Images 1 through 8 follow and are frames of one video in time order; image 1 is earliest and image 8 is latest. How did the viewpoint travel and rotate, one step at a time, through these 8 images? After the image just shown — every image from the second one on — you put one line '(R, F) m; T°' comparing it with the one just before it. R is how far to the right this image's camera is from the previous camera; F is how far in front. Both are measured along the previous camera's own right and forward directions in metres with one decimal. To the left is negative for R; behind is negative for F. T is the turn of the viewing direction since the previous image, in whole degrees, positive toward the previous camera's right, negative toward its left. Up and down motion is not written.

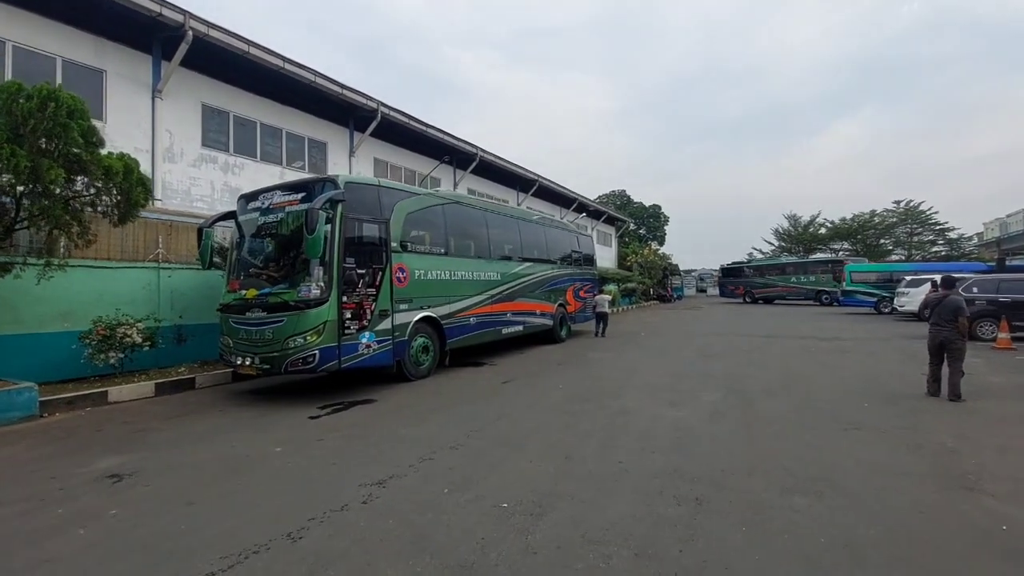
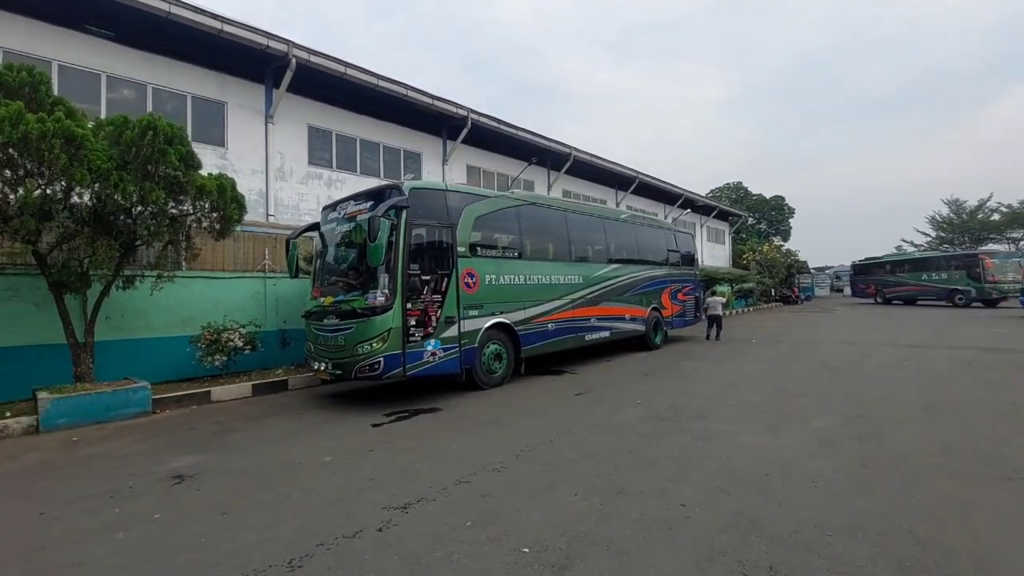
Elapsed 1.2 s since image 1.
(+0.7, +0.6) m; -13°
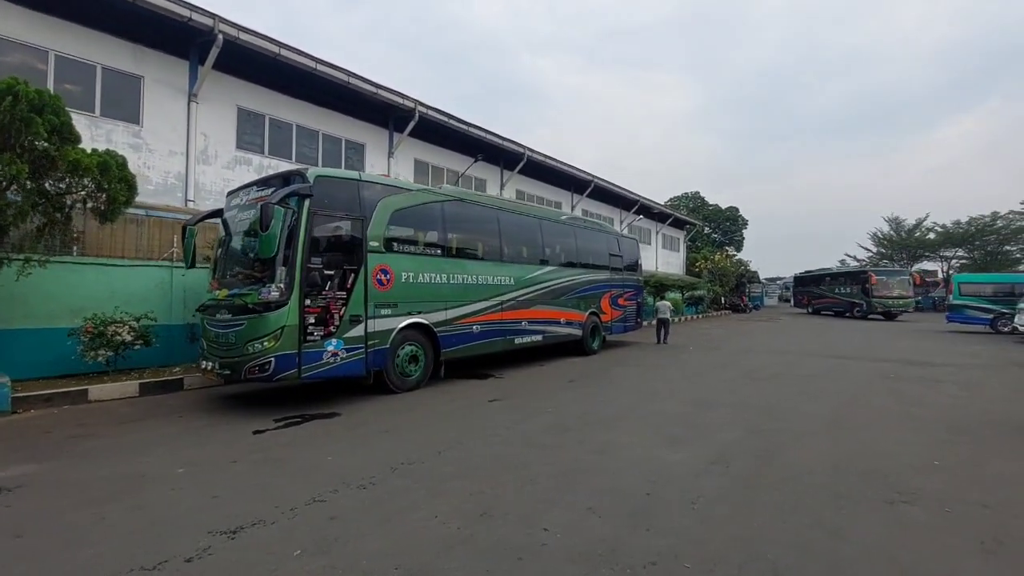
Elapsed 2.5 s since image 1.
(+0.9, +0.4) m; +4°
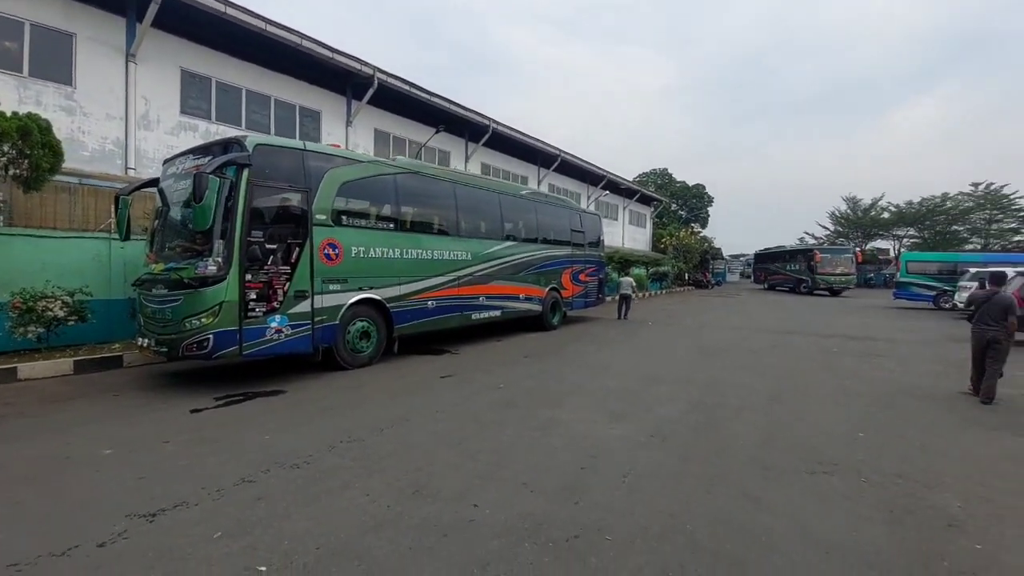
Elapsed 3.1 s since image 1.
(+0.3, +0.1) m; +3°
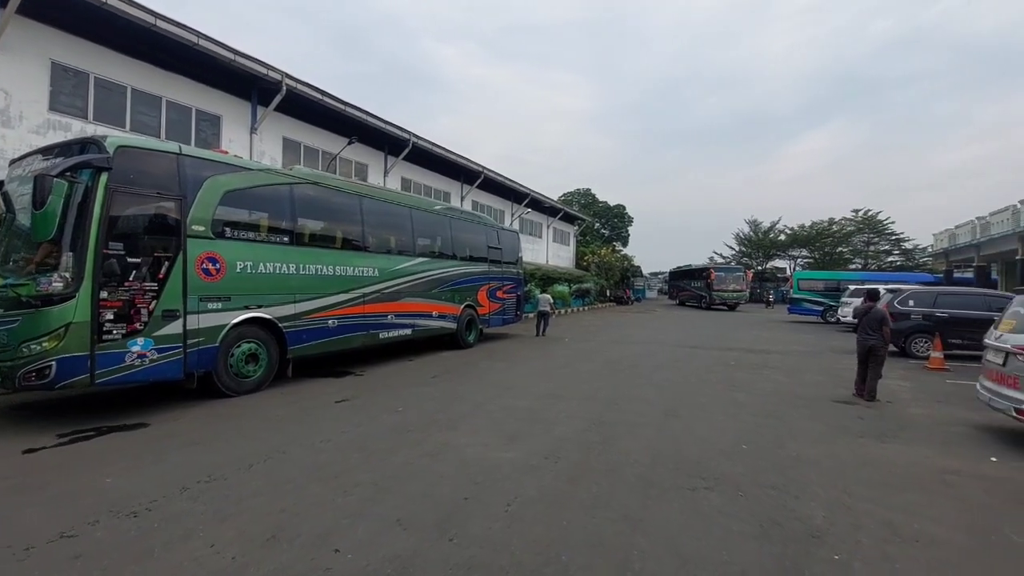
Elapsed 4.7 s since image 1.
(+0.5, +0.2) m; +8°
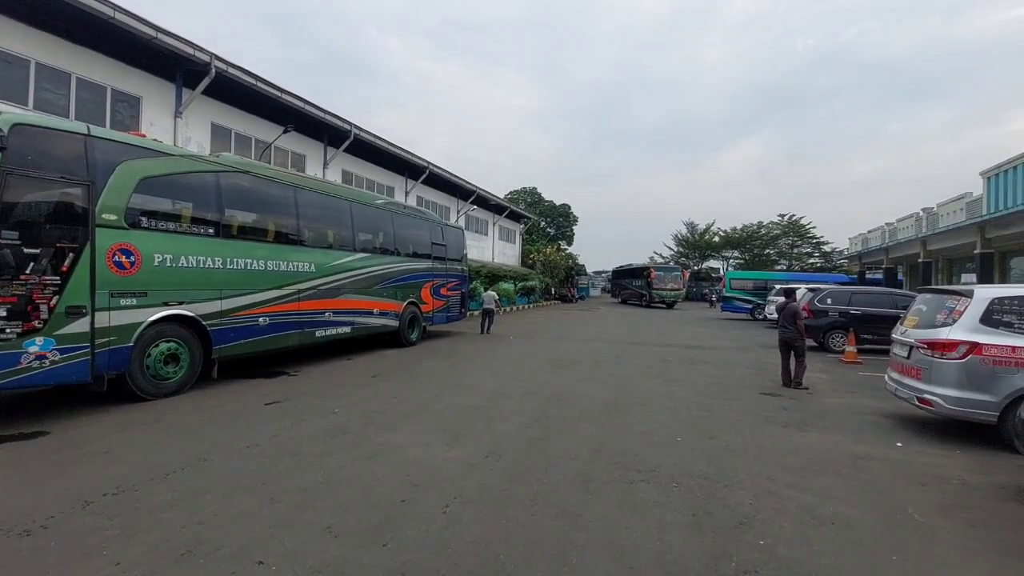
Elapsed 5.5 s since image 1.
(+0.1, +0.1) m; +6°
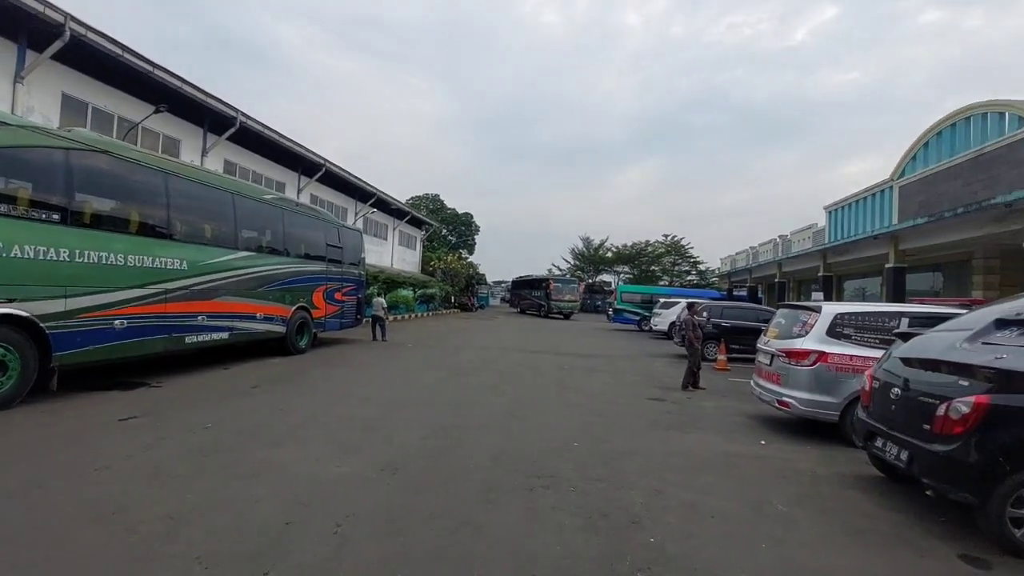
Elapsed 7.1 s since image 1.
(-0.1, +0.1) m; +12°
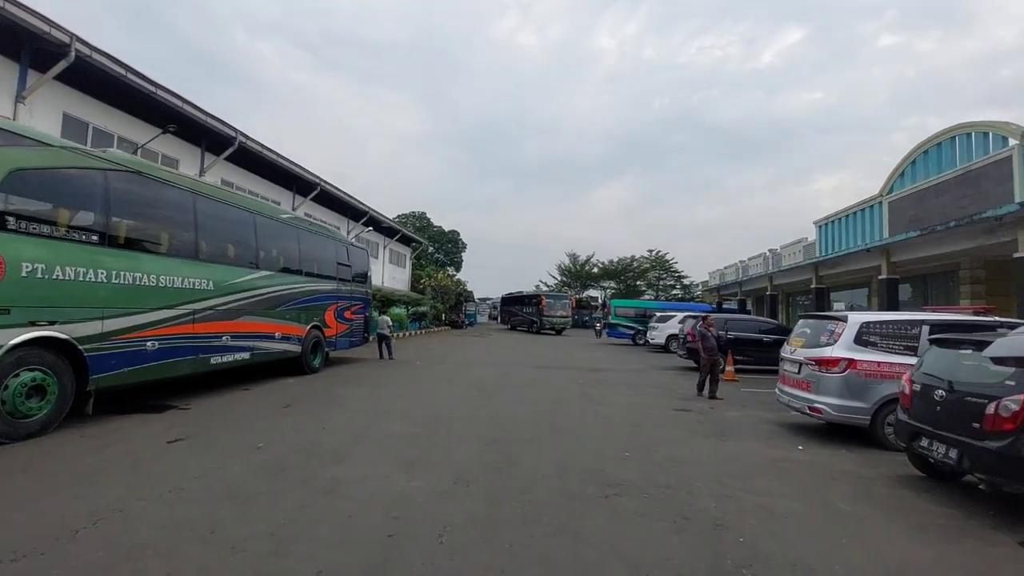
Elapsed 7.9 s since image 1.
(-0.9, -0.2) m; +2°
